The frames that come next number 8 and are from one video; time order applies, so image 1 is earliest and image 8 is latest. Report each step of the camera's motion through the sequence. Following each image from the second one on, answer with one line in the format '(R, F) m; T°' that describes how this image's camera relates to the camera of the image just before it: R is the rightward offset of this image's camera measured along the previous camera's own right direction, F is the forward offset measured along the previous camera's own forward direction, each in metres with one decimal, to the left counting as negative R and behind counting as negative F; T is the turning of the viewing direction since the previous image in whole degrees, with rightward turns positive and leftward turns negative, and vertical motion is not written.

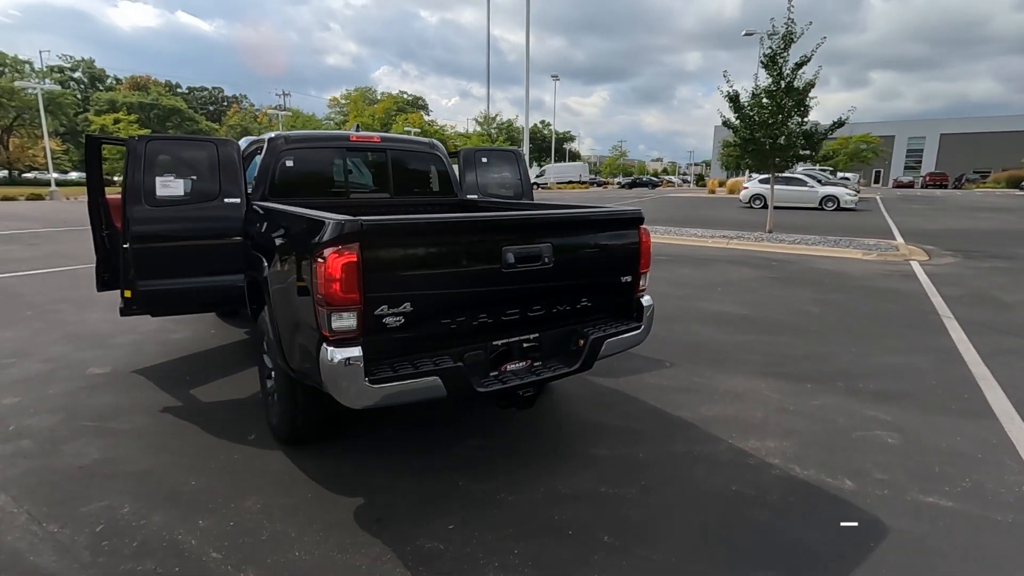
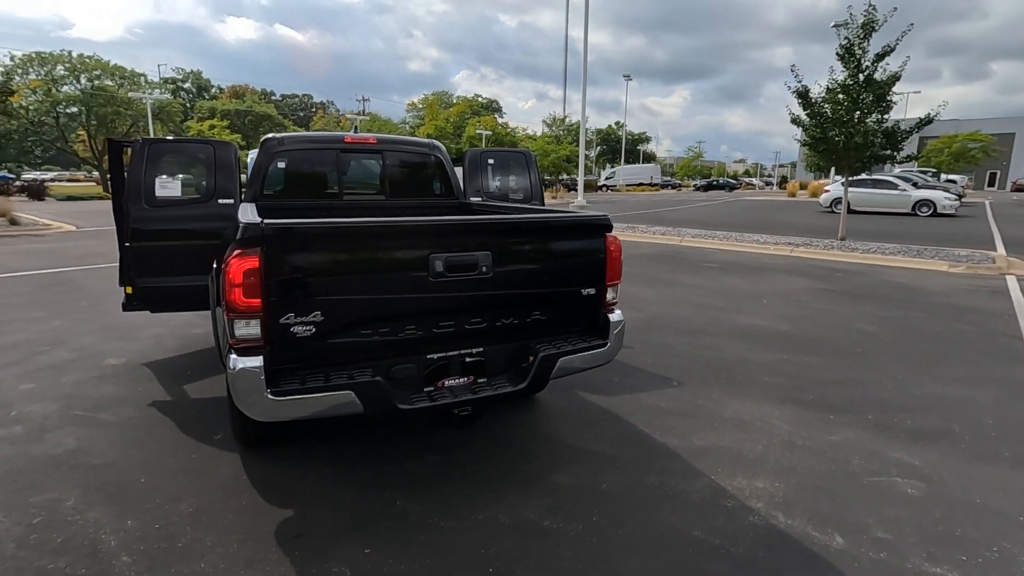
(+0.7, +0.3) m; -8°
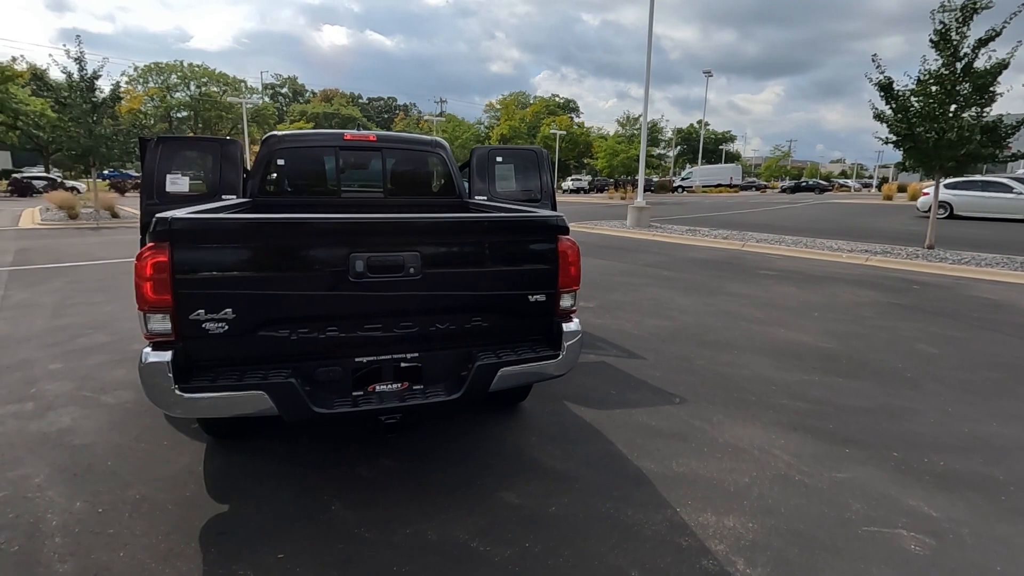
(+0.7, +0.2) m; -8°
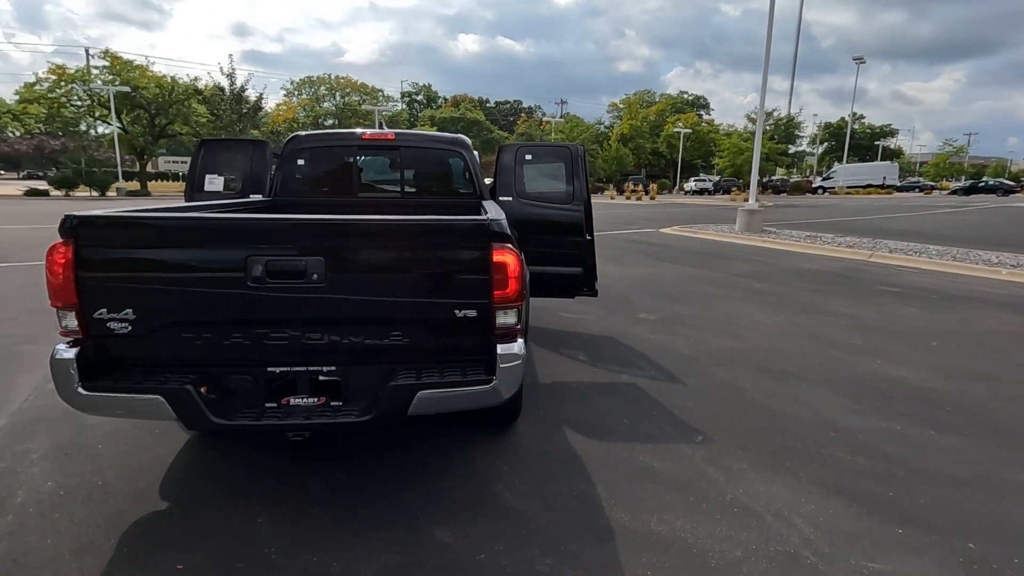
(+0.8, +0.5) m; -13°
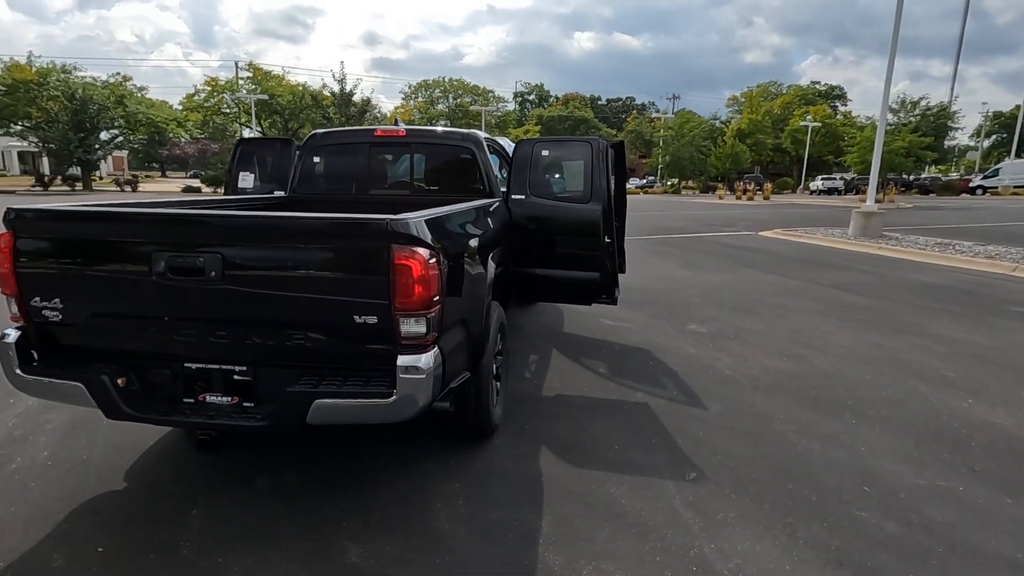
(+0.8, +0.3) m; -11°
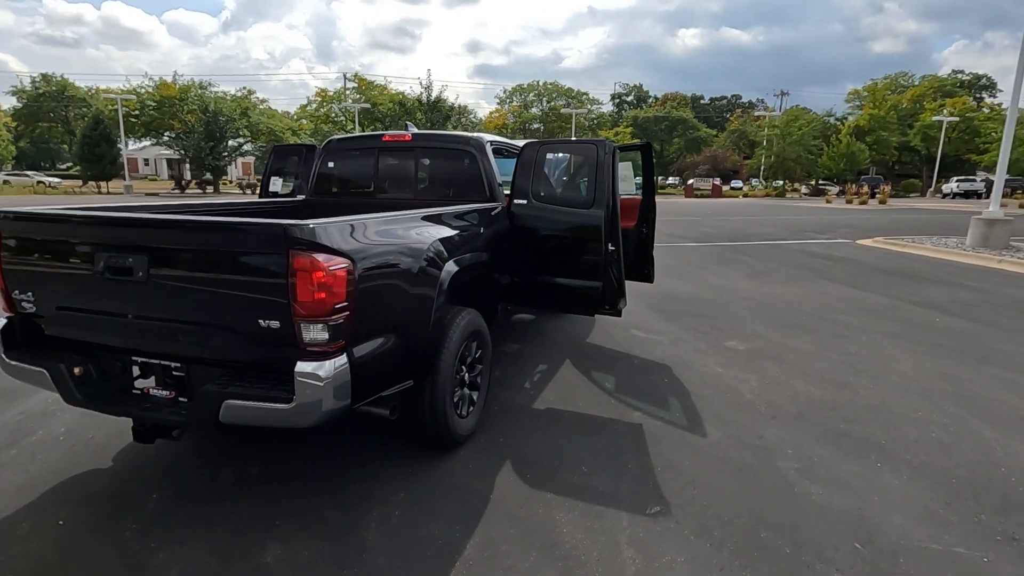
(+0.7, +0.2) m; -10°
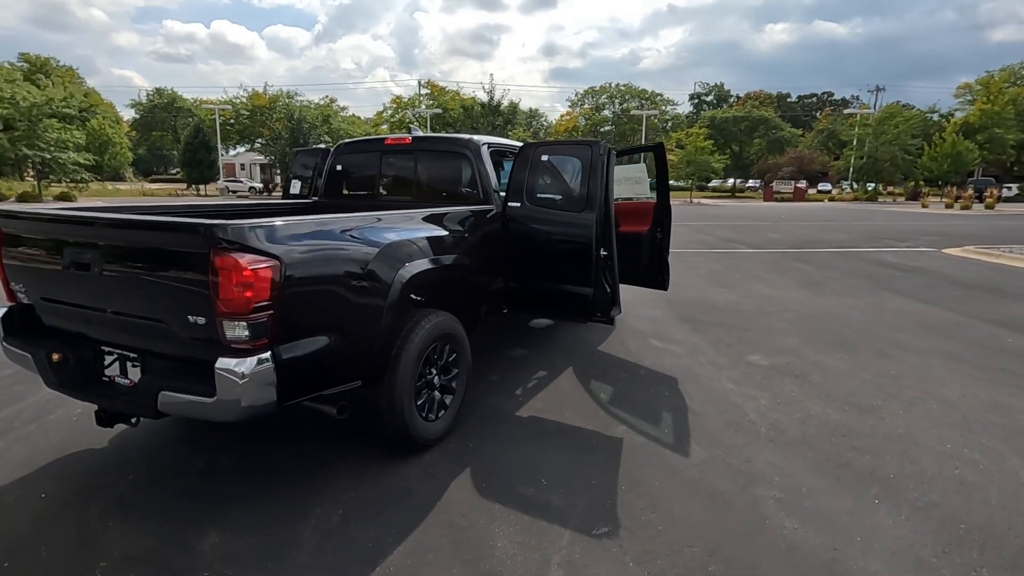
(+0.6, +0.1) m; -8°
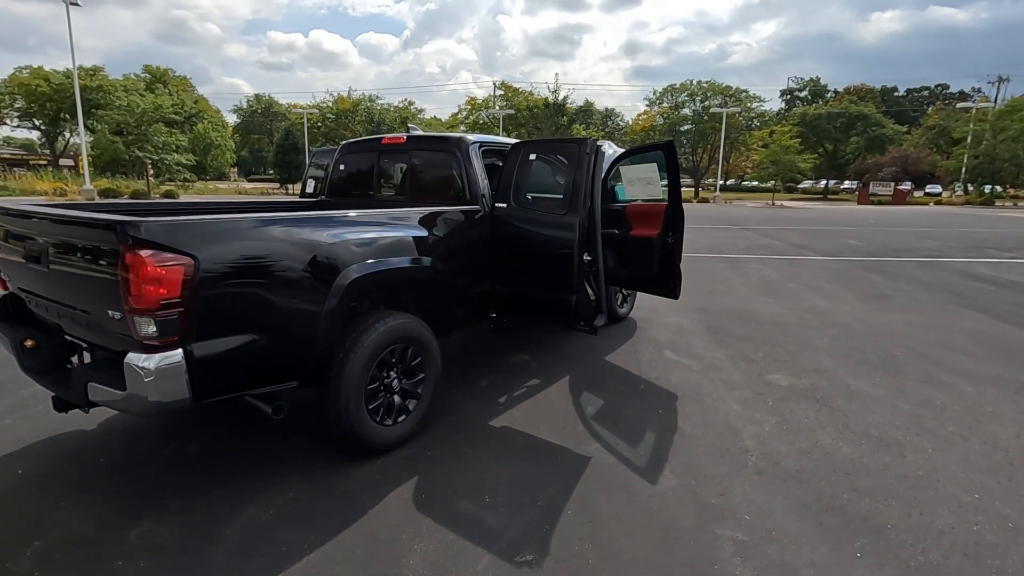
(+0.7, +0.2) m; -8°
